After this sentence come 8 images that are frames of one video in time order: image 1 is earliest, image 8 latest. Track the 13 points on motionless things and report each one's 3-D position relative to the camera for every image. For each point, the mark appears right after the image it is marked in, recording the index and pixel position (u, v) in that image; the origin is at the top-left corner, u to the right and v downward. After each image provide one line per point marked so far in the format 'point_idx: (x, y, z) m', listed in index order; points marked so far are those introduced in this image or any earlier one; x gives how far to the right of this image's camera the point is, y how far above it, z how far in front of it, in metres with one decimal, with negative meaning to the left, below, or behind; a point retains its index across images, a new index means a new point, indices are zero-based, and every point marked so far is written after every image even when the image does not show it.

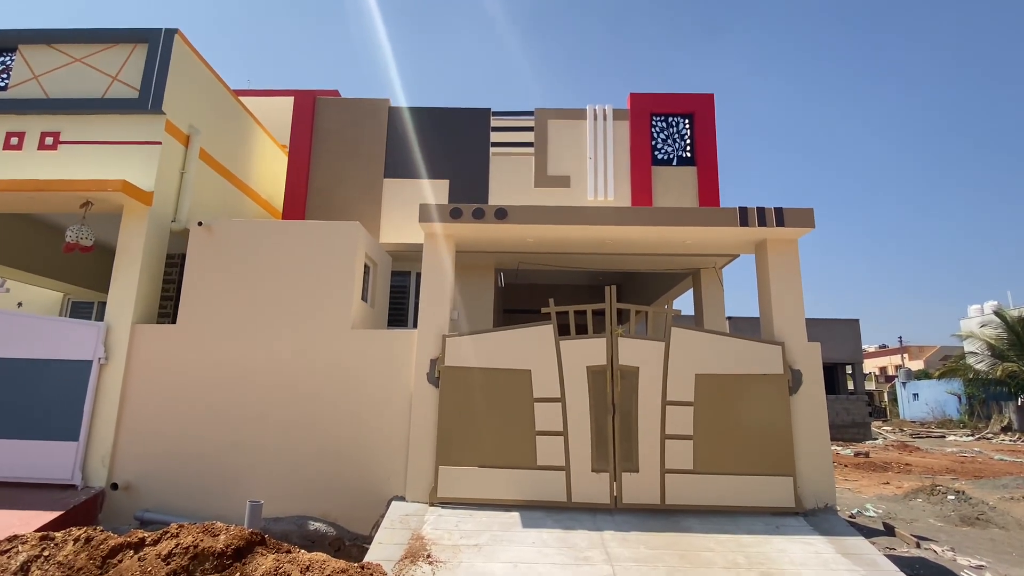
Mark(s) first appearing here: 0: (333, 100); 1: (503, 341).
0: (-4.5, +4.8, +13.9) m
1: (-0.1, -0.8, +8.7) m
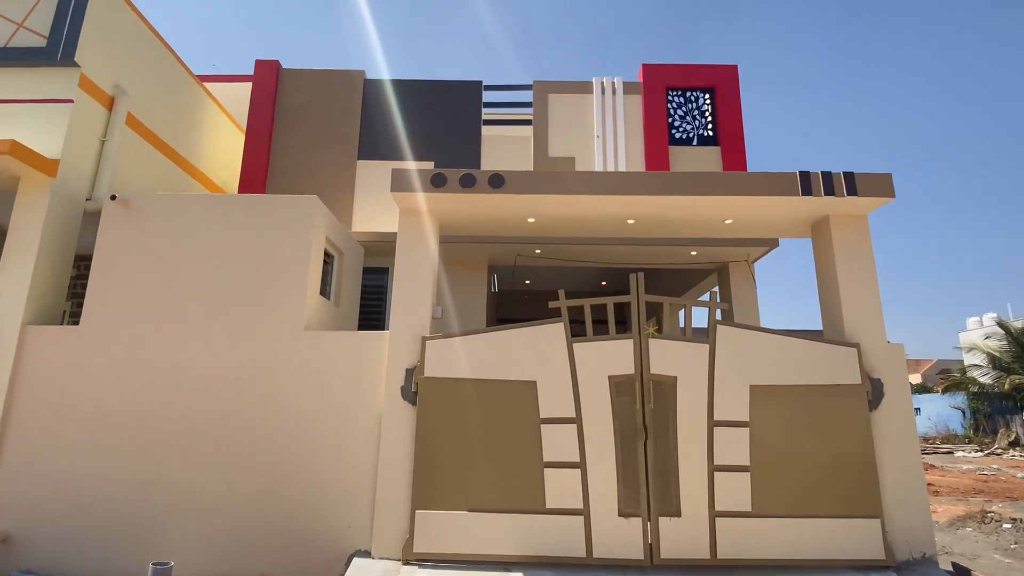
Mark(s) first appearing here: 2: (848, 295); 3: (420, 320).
0: (-4.6, +4.8, +12.0) m
1: (-0.1, -0.7, +6.7) m
2: (+4.4, -0.1, +7.1) m
3: (-1.2, -0.4, +7.0) m
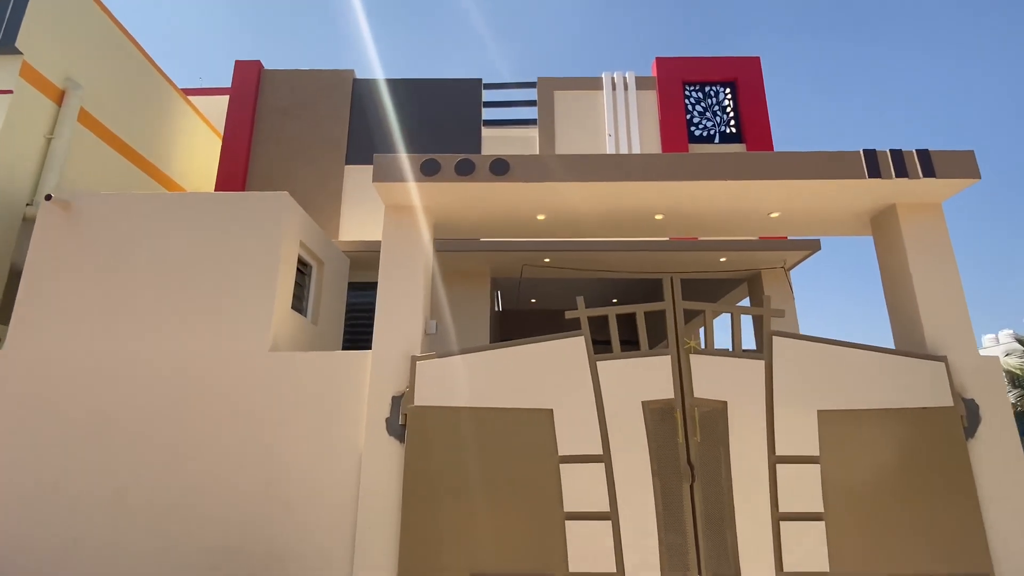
0: (-4.6, +4.4, +11.1) m
1: (0.0, -0.8, +5.5) m
2: (+4.5, -0.1, +5.9) m
3: (-1.1, -0.5, +5.7) m
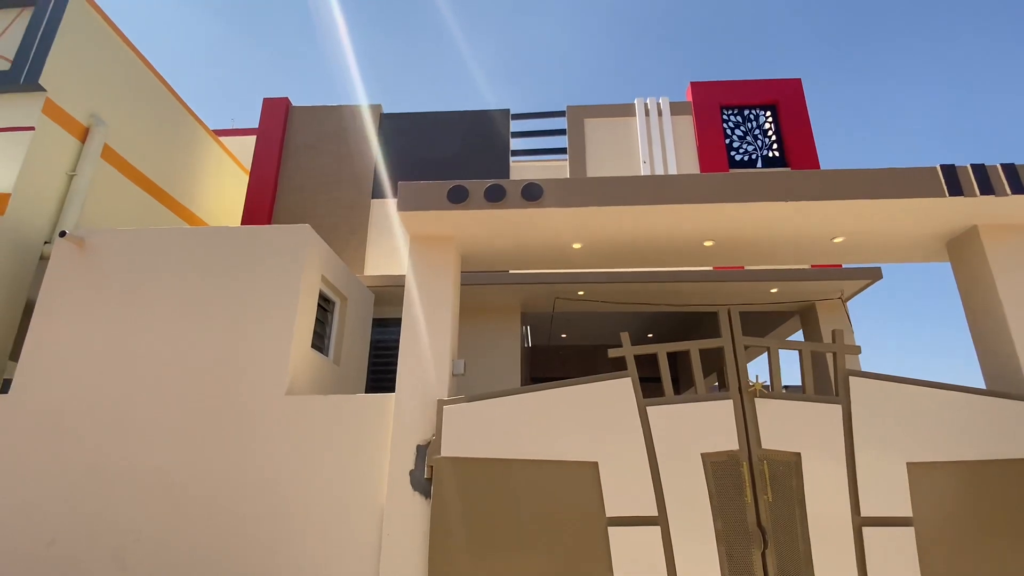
0: (-4.0, +3.6, +11.0) m
1: (+0.3, -1.1, +4.9) m
2: (+4.8, -0.4, +5.2) m
3: (-0.7, -0.9, +5.2) m
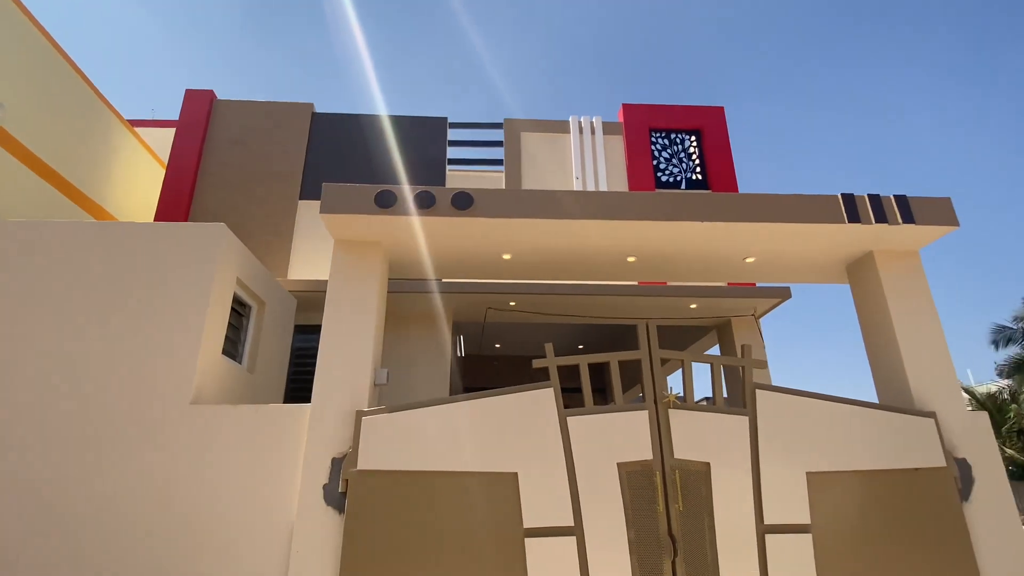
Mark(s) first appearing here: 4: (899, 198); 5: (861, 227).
0: (-5.3, +3.6, +10.5) m
1: (-0.4, -1.2, +4.9) m
2: (+4.1, -0.6, +5.6) m
3: (-1.5, -0.9, +5.1) m
4: (+3.9, +0.9, +5.6) m
5: (+3.5, +0.6, +5.5) m
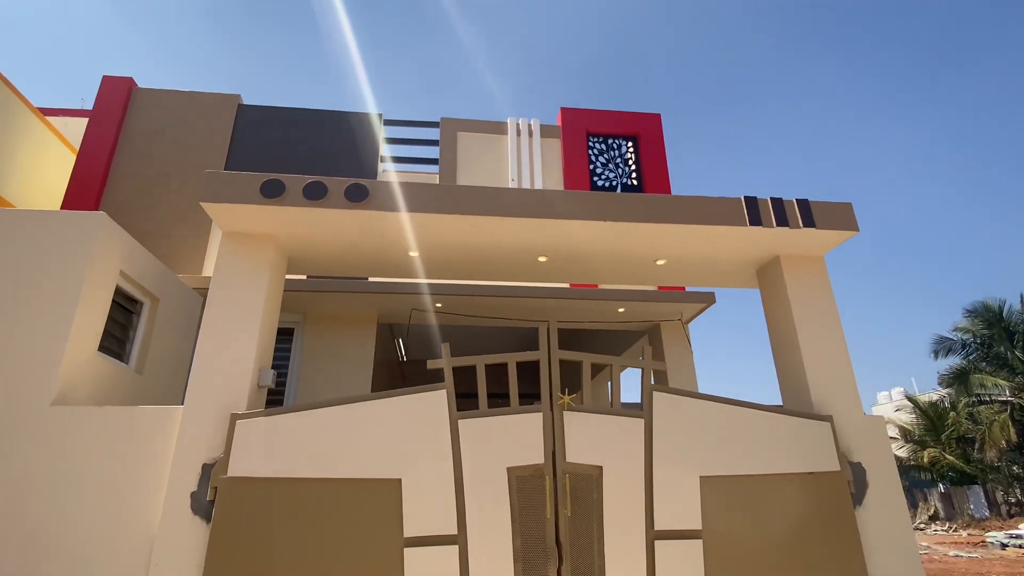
0: (-6.5, +3.6, +10.0) m
1: (-1.4, -1.1, +4.6) m
2: (+3.1, -0.7, +5.7) m
3: (-2.4, -0.9, +4.8) m
4: (+3.0, +0.9, +5.6) m
5: (+2.5, +0.6, +5.5) m
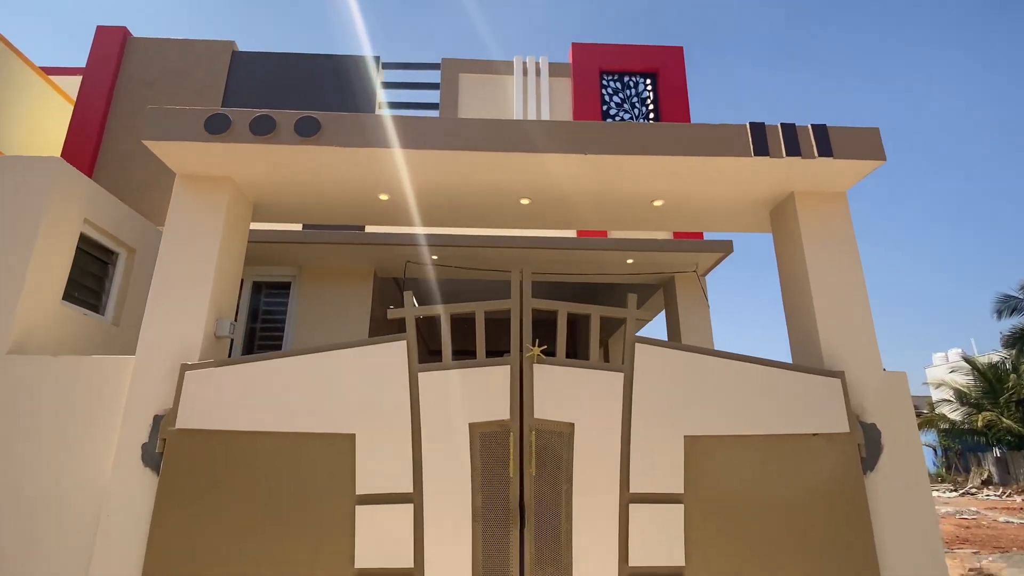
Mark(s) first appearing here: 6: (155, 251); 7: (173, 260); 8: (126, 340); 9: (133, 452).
0: (-6.4, +4.4, +9.8) m
1: (-1.7, -0.7, +4.3) m
2: (+2.8, -0.1, +5.0) m
3: (-2.7, -0.4, +4.5) m
4: (+2.7, +1.4, +4.9) m
5: (+2.3, +1.1, +4.8) m
6: (-4.2, +0.4, +6.7) m
7: (-2.9, +0.3, +4.7) m
8: (-4.2, -0.6, +6.0) m
9: (-2.9, -1.3, +4.2) m
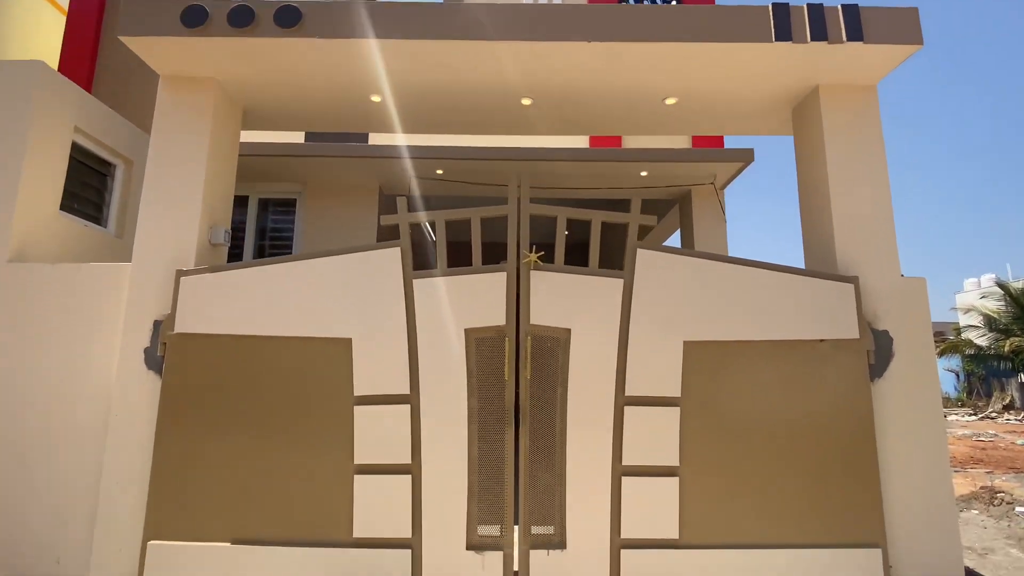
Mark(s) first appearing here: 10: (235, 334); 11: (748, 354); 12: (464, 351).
0: (-6.2, +5.8, +9.2) m
1: (-1.7, +0.1, +4.3) m
2: (+2.8, +0.7, +4.7) m
3: (-2.7, +0.3, +4.5) m
4: (+2.7, +2.2, +4.4) m
5: (+2.3, +1.9, +4.4) m
6: (-4.2, +1.4, +6.6) m
7: (-2.9, +1.0, +4.6) m
8: (-4.2, +0.4, +6.0) m
9: (-3.0, -0.5, +4.3) m
10: (-2.1, -0.4, +4.3) m
11: (+1.9, -0.5, +4.4) m
12: (-0.4, -0.5, +4.1) m
